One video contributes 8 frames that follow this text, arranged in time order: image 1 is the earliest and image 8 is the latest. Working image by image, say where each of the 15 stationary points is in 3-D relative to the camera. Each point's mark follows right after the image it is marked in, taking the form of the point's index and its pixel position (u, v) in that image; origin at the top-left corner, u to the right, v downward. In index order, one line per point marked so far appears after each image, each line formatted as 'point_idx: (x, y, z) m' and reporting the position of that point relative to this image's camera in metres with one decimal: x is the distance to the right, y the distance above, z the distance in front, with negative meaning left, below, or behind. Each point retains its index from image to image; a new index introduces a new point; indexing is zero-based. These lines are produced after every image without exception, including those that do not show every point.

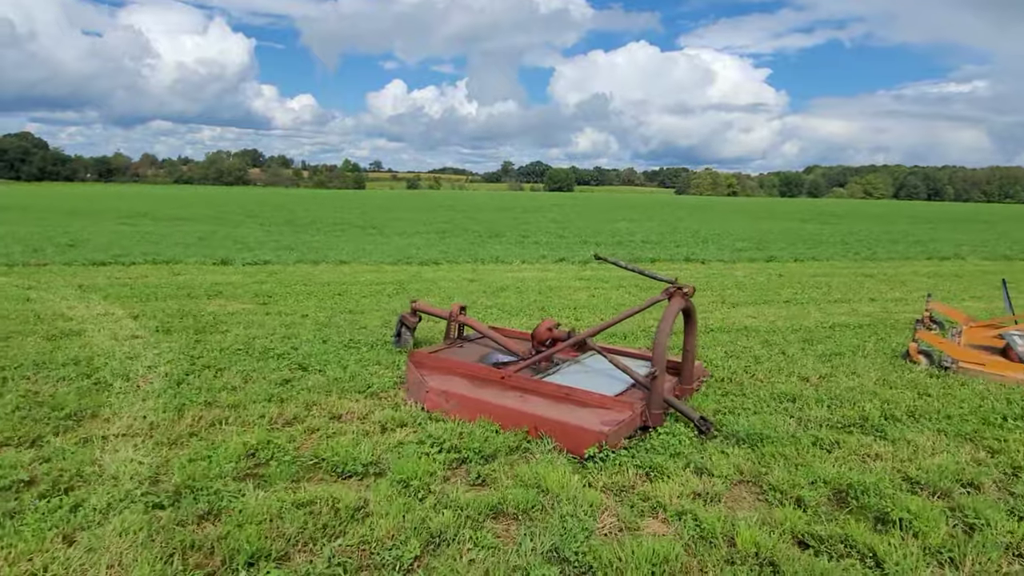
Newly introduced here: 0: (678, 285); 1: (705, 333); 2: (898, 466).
0: (+1.6, 0.0, +5.9) m
1: (+3.1, -0.7, +9.7) m
2: (+3.2, -1.5, +5.0) m
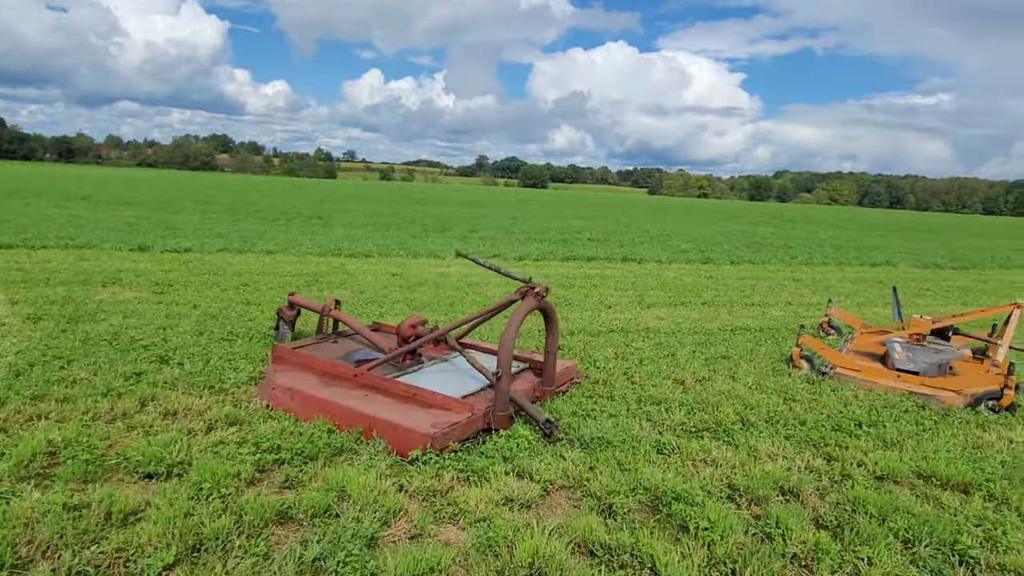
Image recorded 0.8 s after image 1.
0: (+0.2, 0.0, +5.8) m
1: (+1.4, -0.7, +9.6) m
2: (+1.8, -1.5, +5.0) m
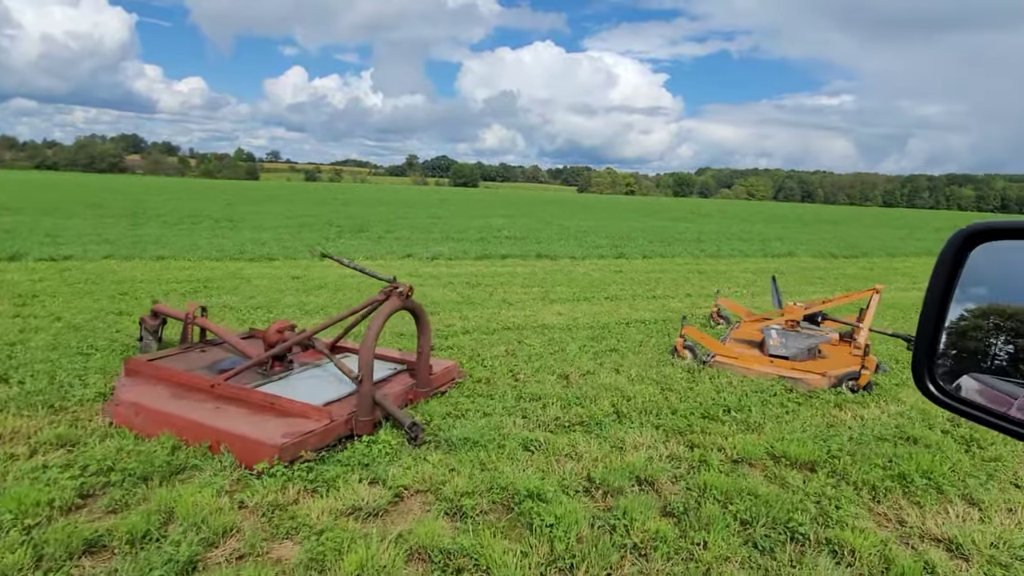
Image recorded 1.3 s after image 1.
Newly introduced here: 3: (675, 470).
0: (-1.1, 0.0, +5.6) m
1: (-0.2, -0.7, +9.6) m
2: (+0.6, -1.5, +5.0) m
3: (+1.4, -1.5, +5.1) m
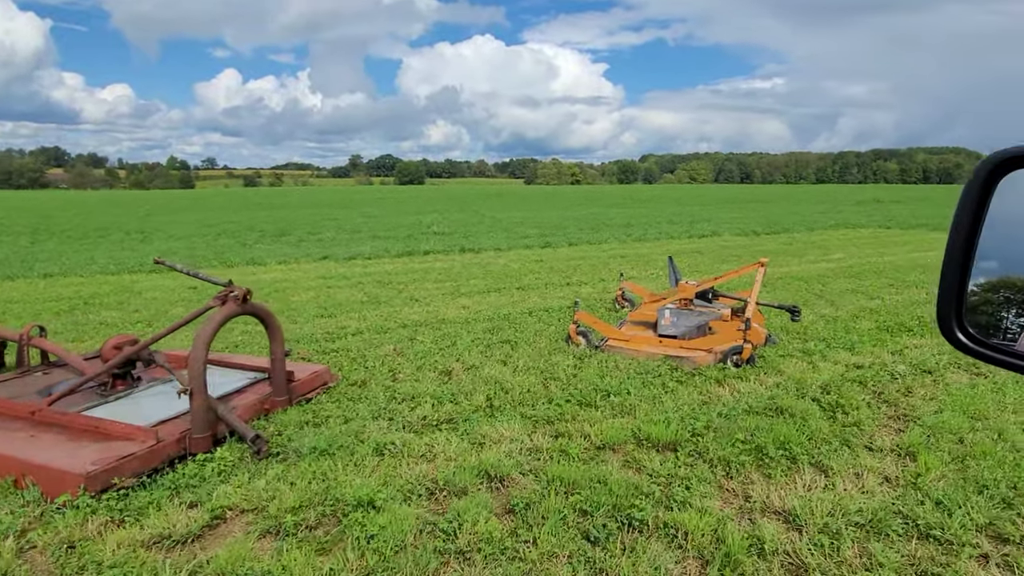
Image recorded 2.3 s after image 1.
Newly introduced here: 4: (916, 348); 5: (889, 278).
0: (-2.4, 0.0, +5.3) m
1: (-1.8, -0.6, +9.2) m
2: (-0.6, -1.4, +4.8) m
3: (+0.1, -1.4, +4.9) m
4: (+5.5, -0.8, +8.2) m
5: (+8.9, +0.2, +14.1) m
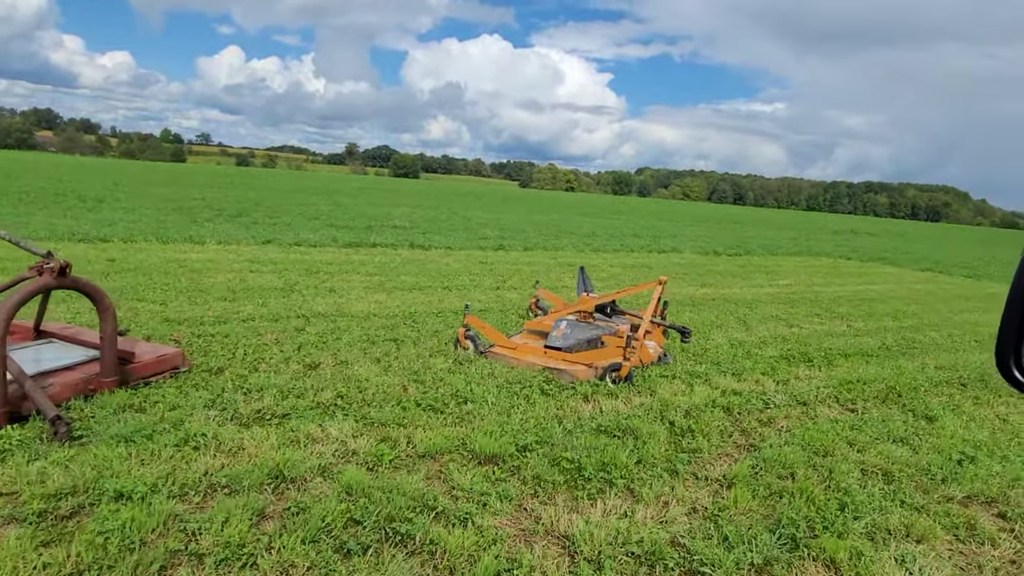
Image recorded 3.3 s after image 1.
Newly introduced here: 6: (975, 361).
0: (-3.8, +0.2, +5.0) m
1: (-3.4, -0.5, +9.0) m
2: (-2.1, -1.3, +4.6) m
3: (-1.4, -1.4, +4.7) m
4: (+3.9, -1.2, +8.1) m
5: (+7.3, -0.4, +14.1) m
6: (+7.7, -1.2, +10.0) m
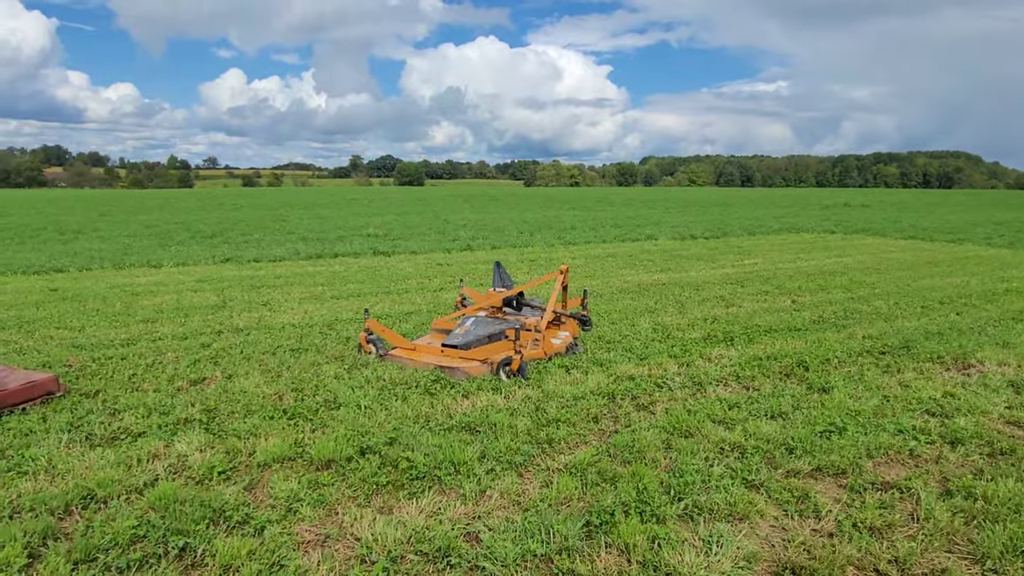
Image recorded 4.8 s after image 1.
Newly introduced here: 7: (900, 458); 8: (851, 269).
0: (-5.3, -0.1, +5.0) m
1: (-4.7, -0.7, +9.0) m
2: (-3.5, -1.5, +4.6) m
3: (-2.7, -1.5, +4.6) m
4: (+2.6, -0.9, +8.0) m
5: (+6.0, +0.1, +13.9) m
6: (+6.4, -0.6, +9.7) m
7: (+3.3, -1.4, +5.1) m
8: (+9.3, +0.5, +16.4) m
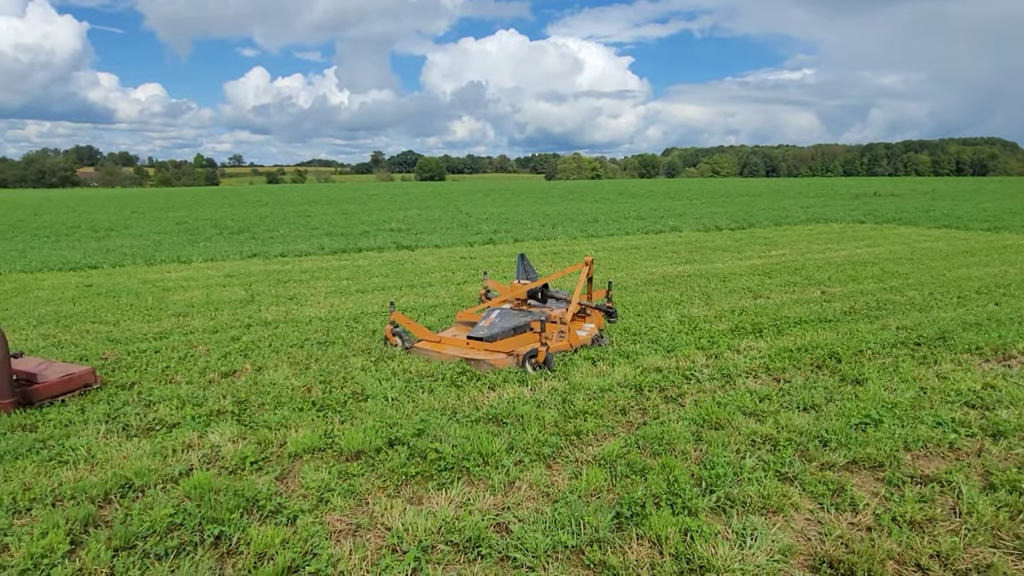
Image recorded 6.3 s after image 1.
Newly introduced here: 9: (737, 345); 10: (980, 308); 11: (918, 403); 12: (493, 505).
0: (-5.1, 0.0, +5.2) m
1: (-4.3, -0.6, +9.1) m
2: (-3.2, -1.5, +4.7) m
3: (-2.5, -1.4, +4.7) m
4: (+3.0, -0.8, +7.8) m
5: (+6.6, +0.3, +13.6) m
6: (+6.8, -0.5, +9.5) m
7: (+3.5, -1.3, +5.0) m
8: (+9.9, +0.8, +16.0) m
9: (+3.0, -0.8, +8.1) m
10: (+7.9, -0.3, +10.2) m
11: (+4.0, -1.1, +5.9) m
12: (-0.1, -1.5, +4.2) m
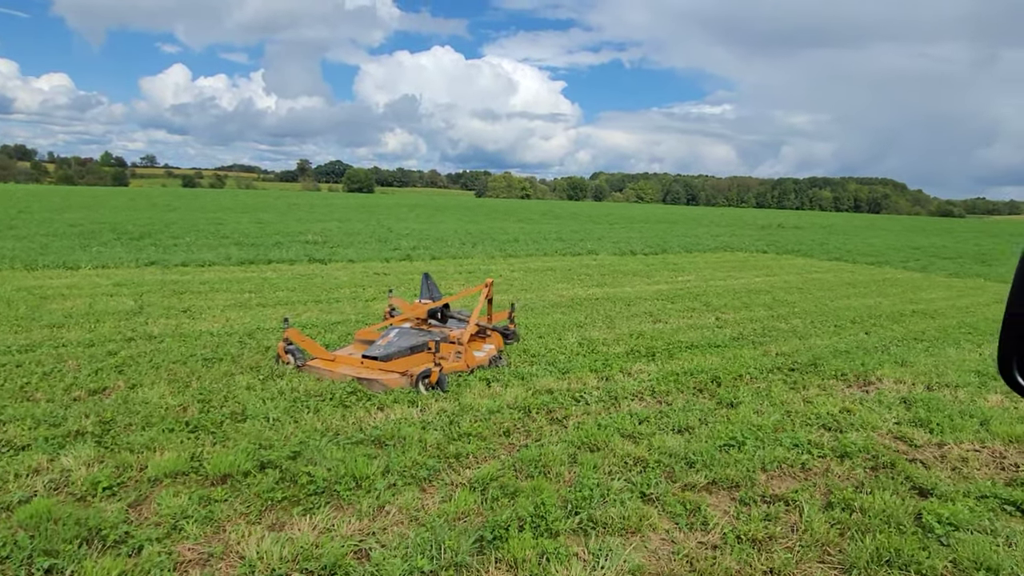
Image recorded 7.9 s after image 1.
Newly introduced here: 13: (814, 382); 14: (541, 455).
0: (-6.0, -0.1, +4.6) m
1: (-5.8, -0.8, +8.6) m
2: (-4.2, -1.5, +4.2) m
3: (-3.5, -1.5, +4.4) m
4: (+1.6, -1.2, +8.1) m
5: (+4.5, -0.3, +14.4) m
6: (+5.2, -1.0, +10.2) m
7: (+2.5, -1.6, +5.3) m
8: (+7.5, 0.0, +17.2) m
9: (+1.6, -1.1, +8.4) m
10: (+6.3, -0.9, +11.1) m
11: (+2.8, -1.5, +6.3) m
12: (-1.1, -1.7, +4.1) m
13: (+4.1, -1.3, +8.1) m
14: (+0.3, -1.5, +5.3) m
